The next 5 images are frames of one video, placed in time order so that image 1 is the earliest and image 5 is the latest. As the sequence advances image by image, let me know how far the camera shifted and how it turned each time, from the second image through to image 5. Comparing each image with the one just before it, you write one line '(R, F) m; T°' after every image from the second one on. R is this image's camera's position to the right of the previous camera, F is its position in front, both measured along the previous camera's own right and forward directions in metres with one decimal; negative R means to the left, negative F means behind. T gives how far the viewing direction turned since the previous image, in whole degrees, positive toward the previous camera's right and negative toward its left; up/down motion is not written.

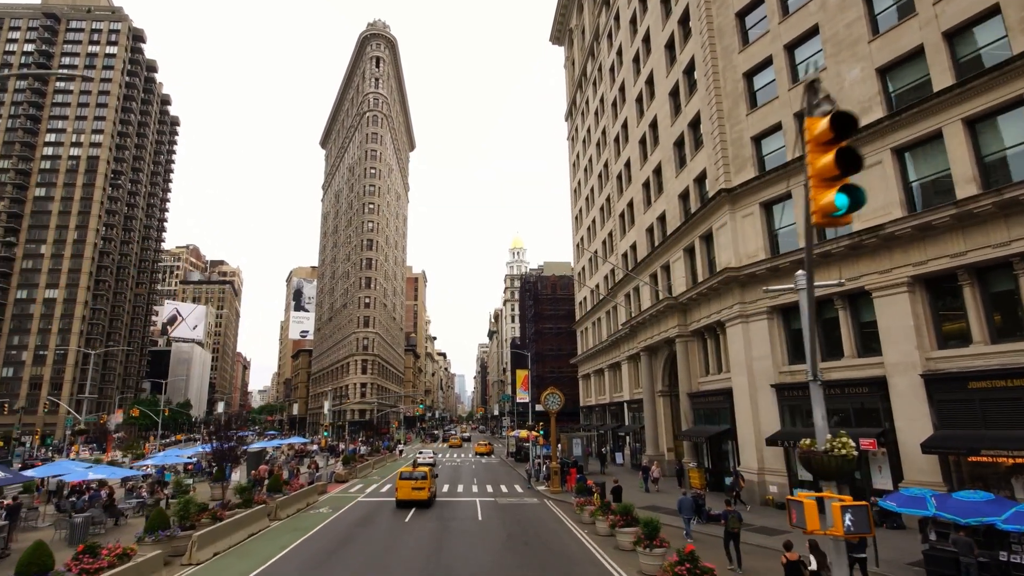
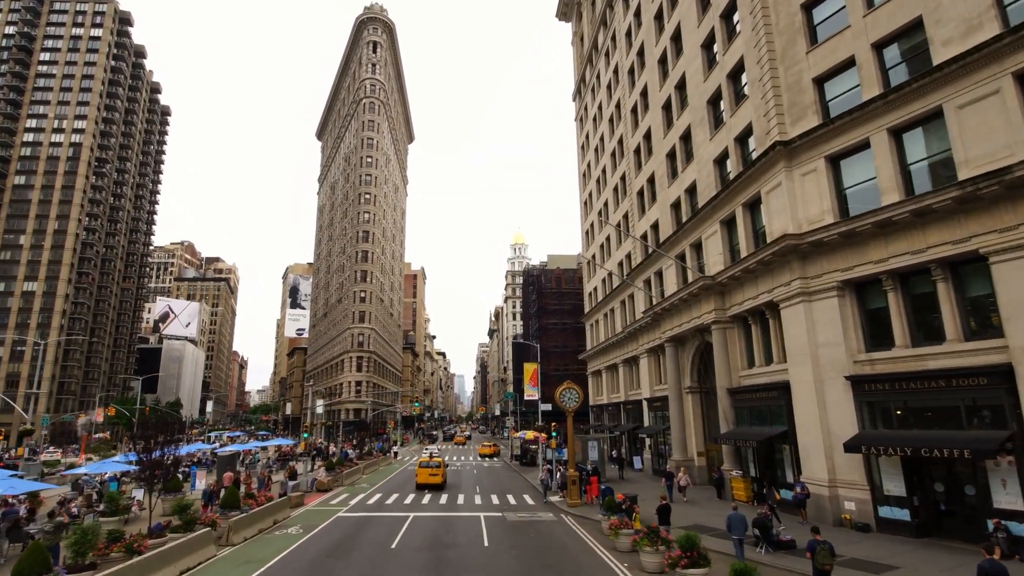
(-0.6, +4.7) m; 0°
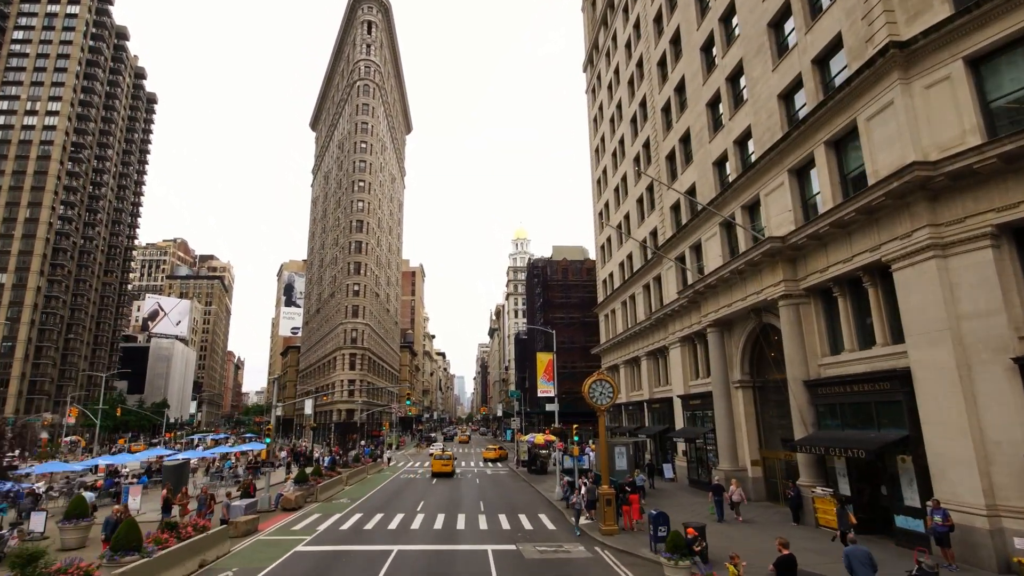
(-0.7, +6.0) m; 0°
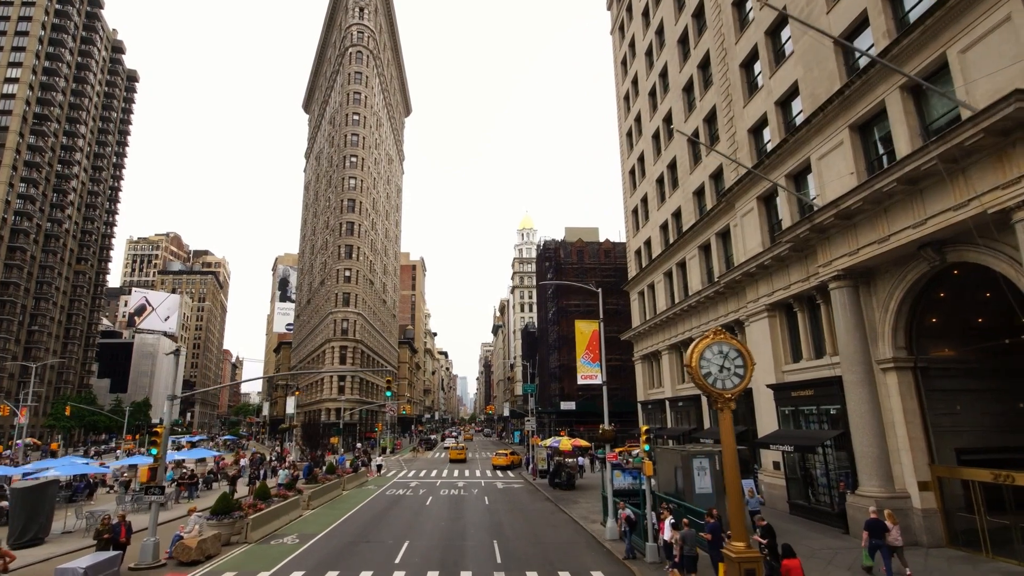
(-1.1, +9.4) m; 0°
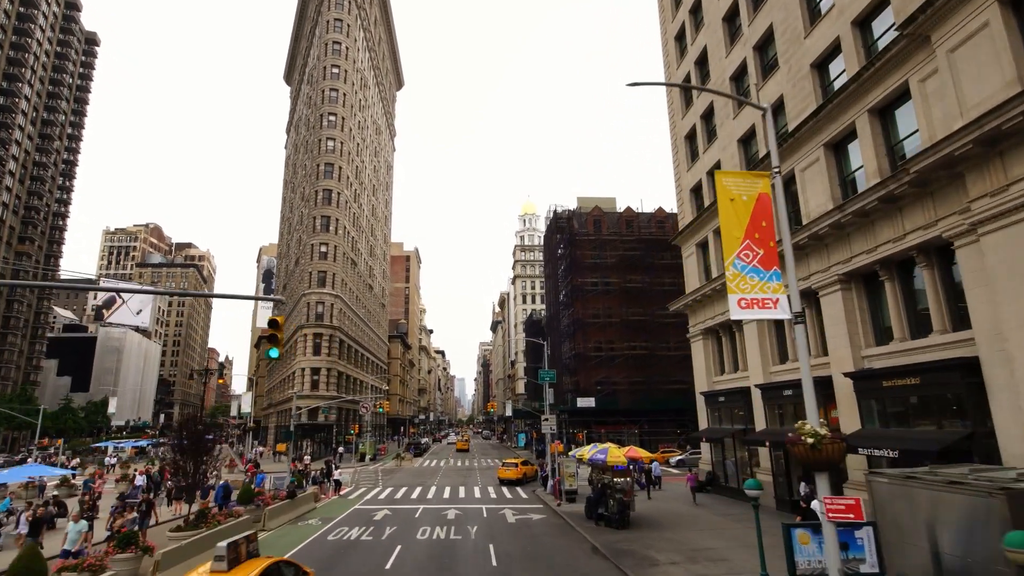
(-1.0, +12.0) m; 0°
